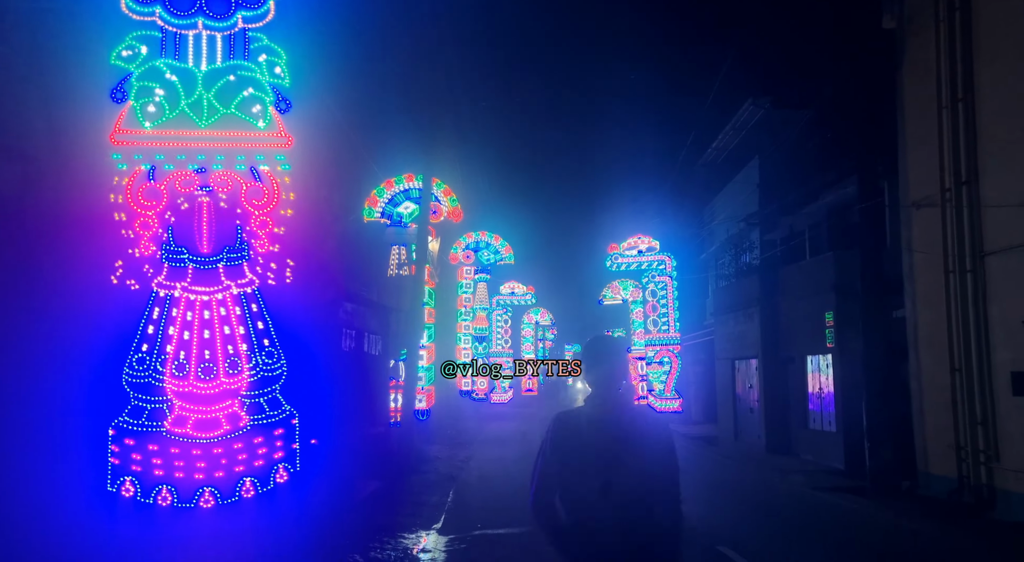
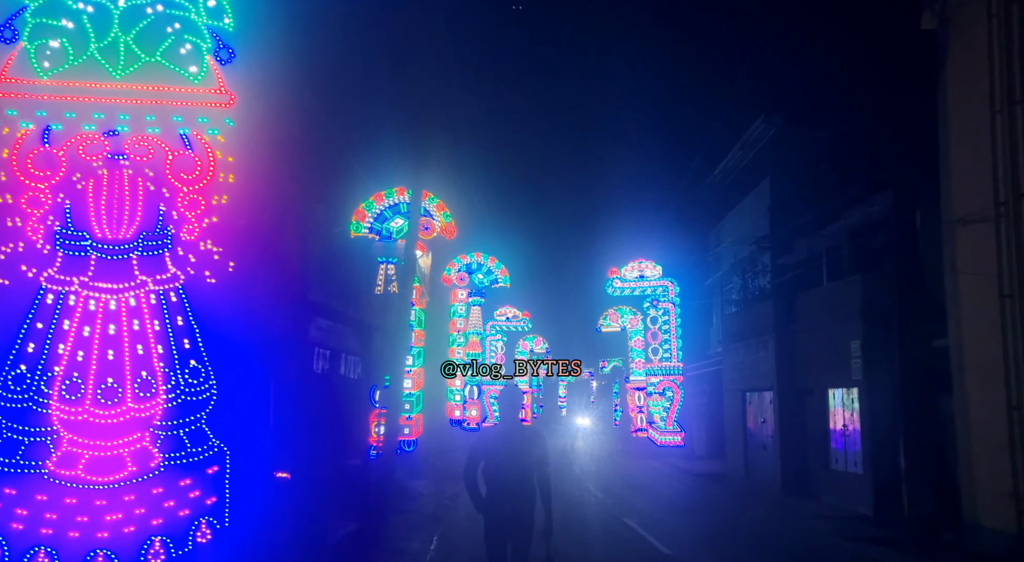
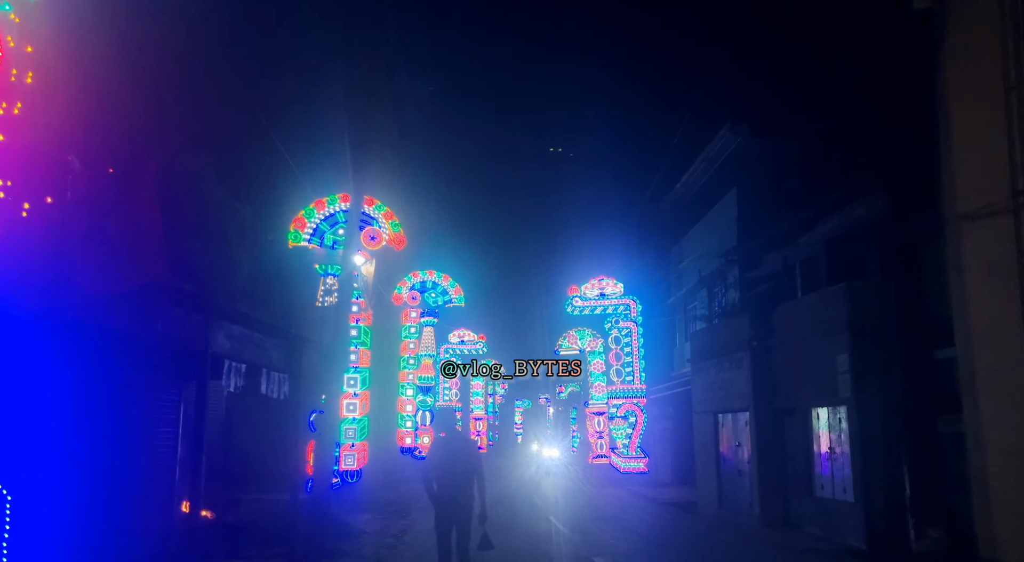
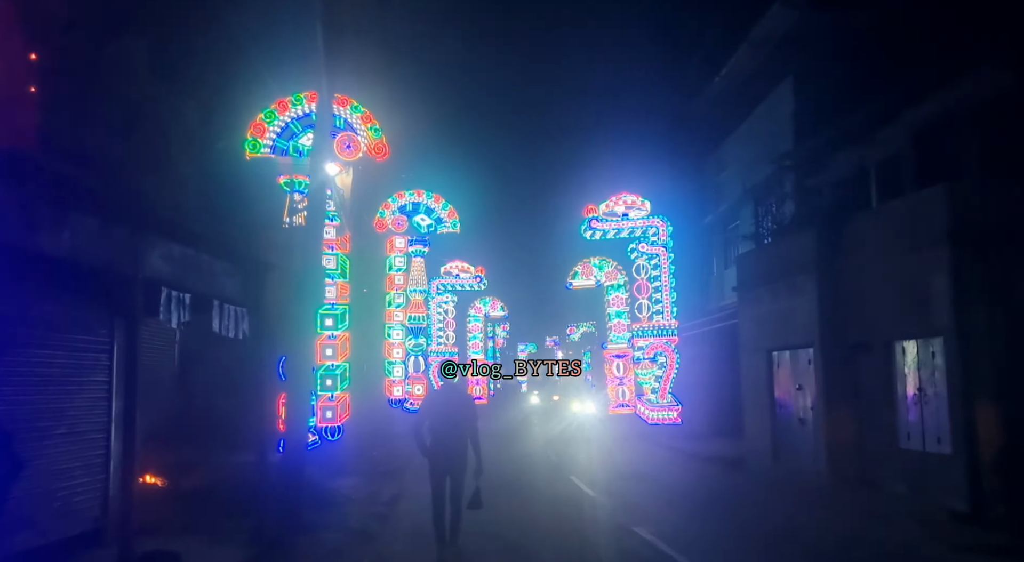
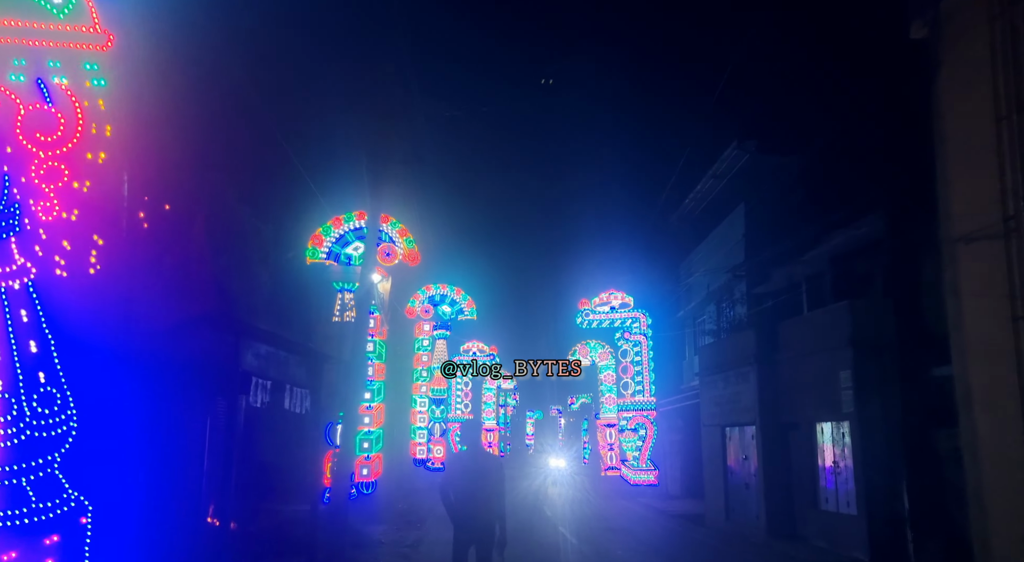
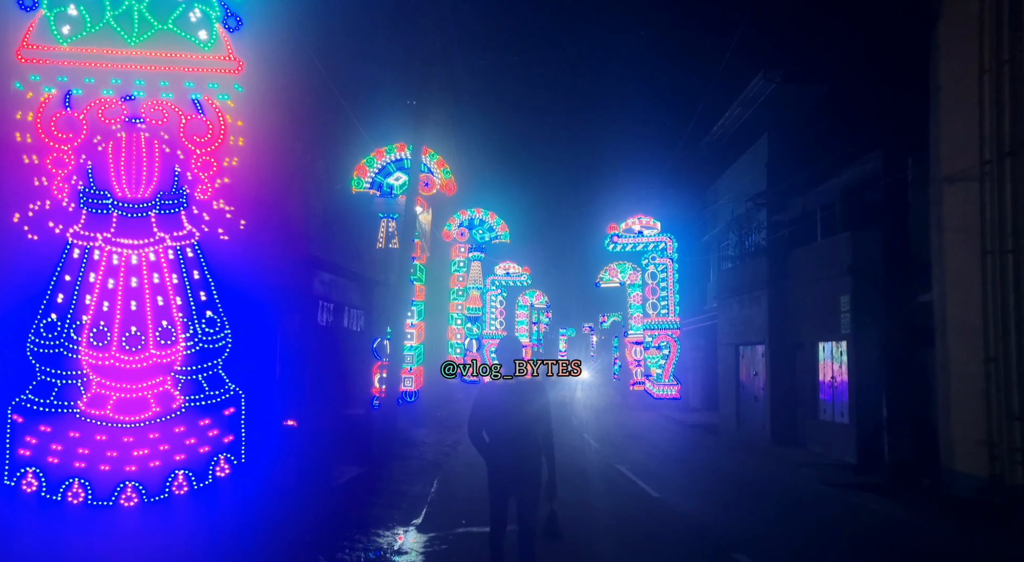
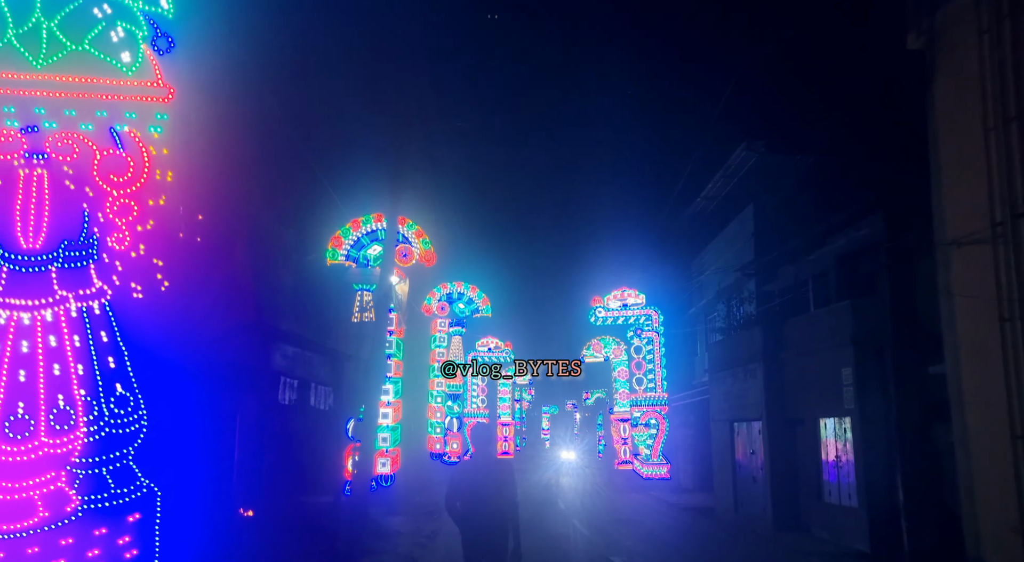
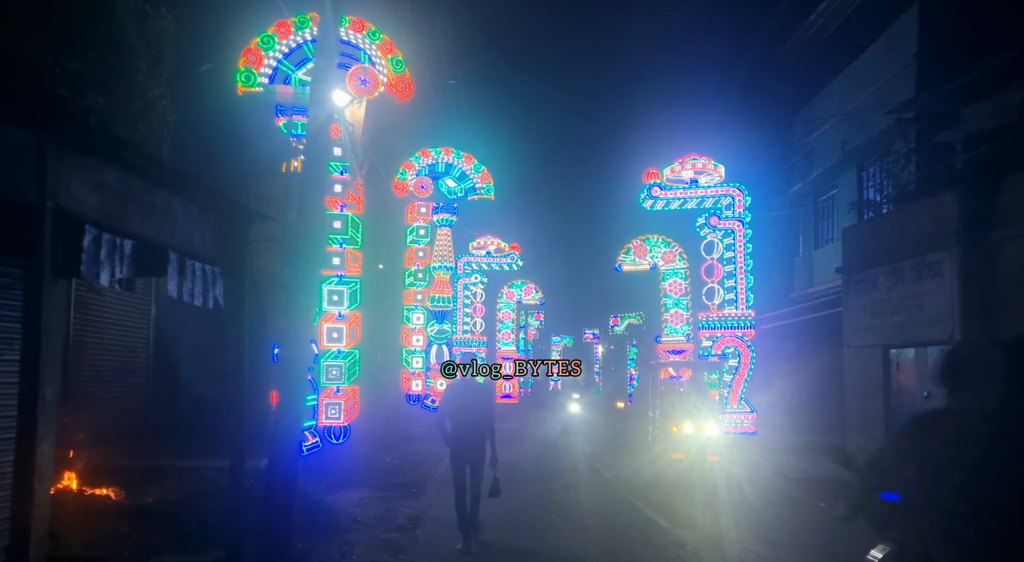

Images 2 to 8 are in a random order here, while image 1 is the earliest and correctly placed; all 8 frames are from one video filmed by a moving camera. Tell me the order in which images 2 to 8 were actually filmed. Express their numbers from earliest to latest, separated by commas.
6, 2, 7, 5, 3, 4, 8
